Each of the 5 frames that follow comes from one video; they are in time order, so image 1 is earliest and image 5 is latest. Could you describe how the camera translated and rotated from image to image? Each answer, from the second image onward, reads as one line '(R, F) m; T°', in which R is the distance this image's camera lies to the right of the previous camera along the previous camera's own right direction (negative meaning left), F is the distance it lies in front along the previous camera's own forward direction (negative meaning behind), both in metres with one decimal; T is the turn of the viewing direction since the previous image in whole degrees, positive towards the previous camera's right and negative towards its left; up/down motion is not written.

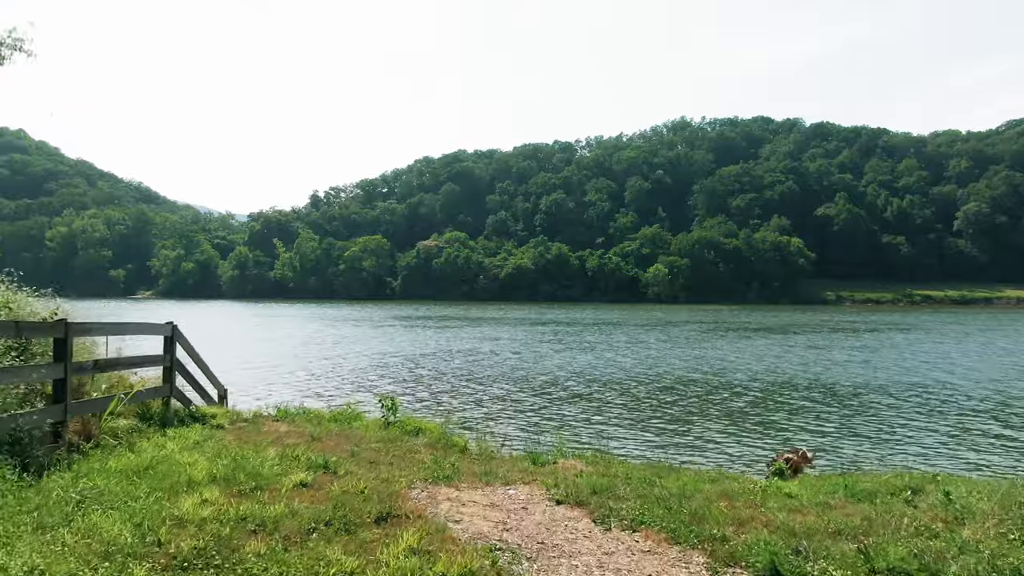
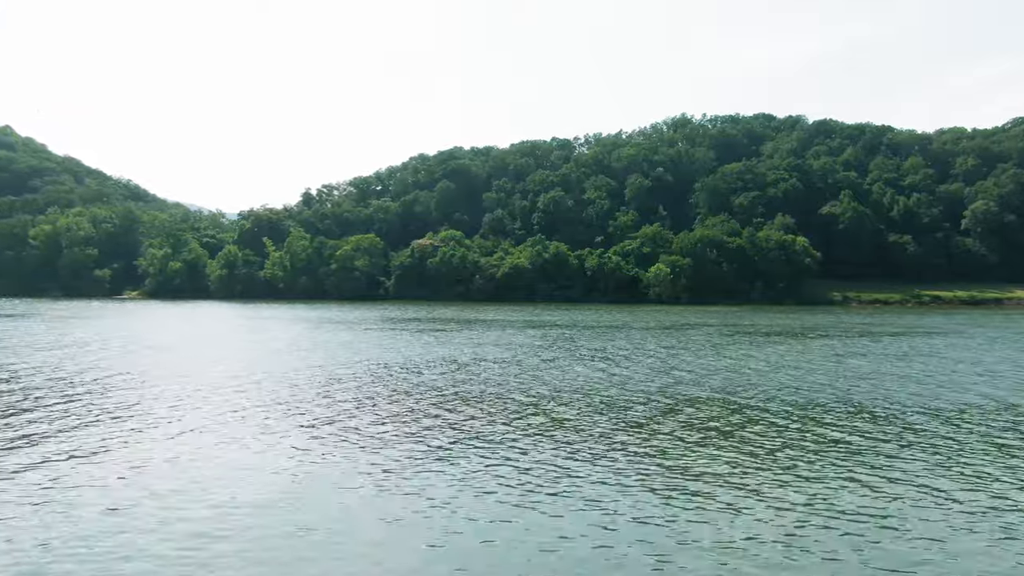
(+0.1, +3.8) m; 0°
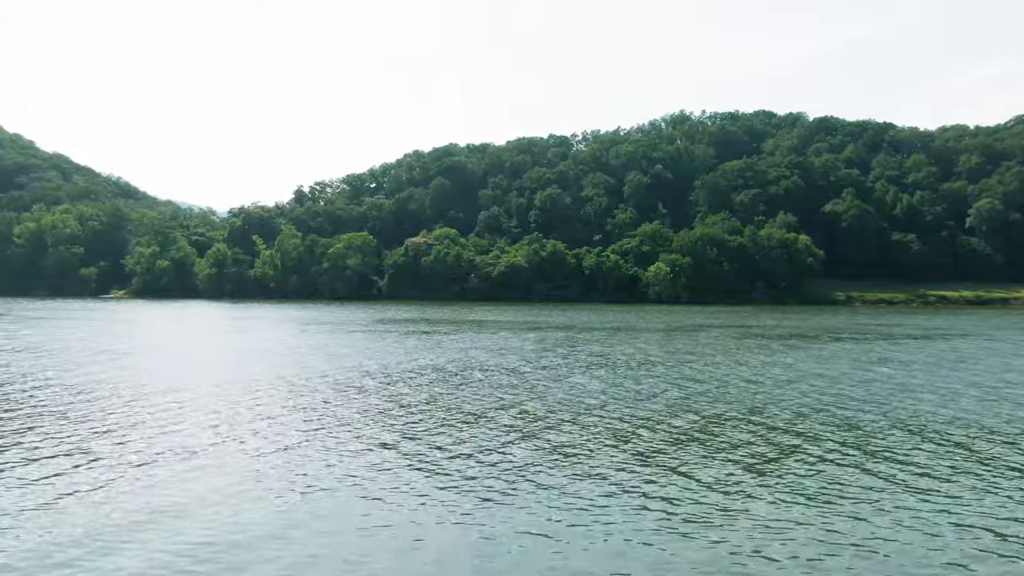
(+0.1, +3.0) m; 0°
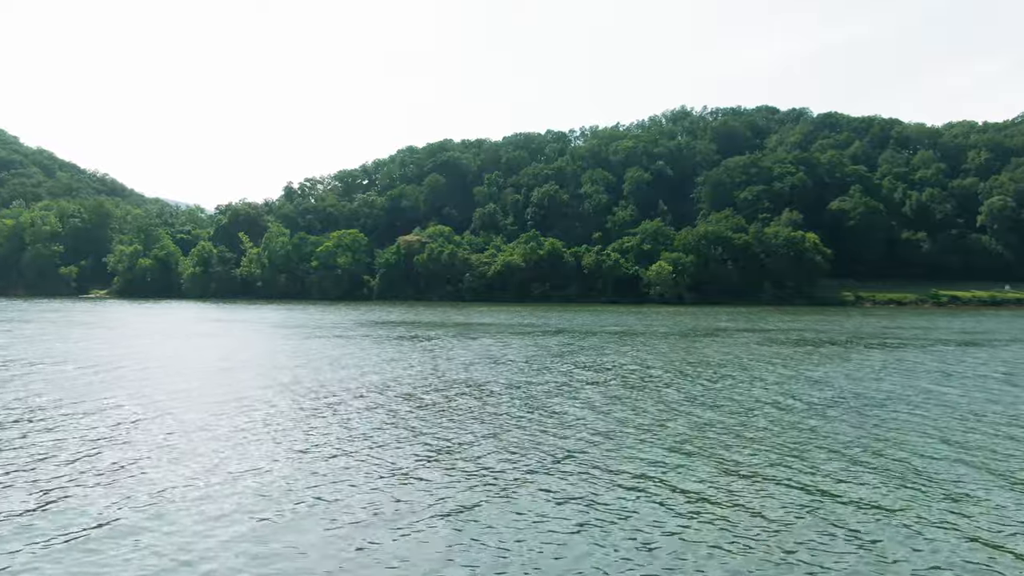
(+0.1, +4.6) m; 0°
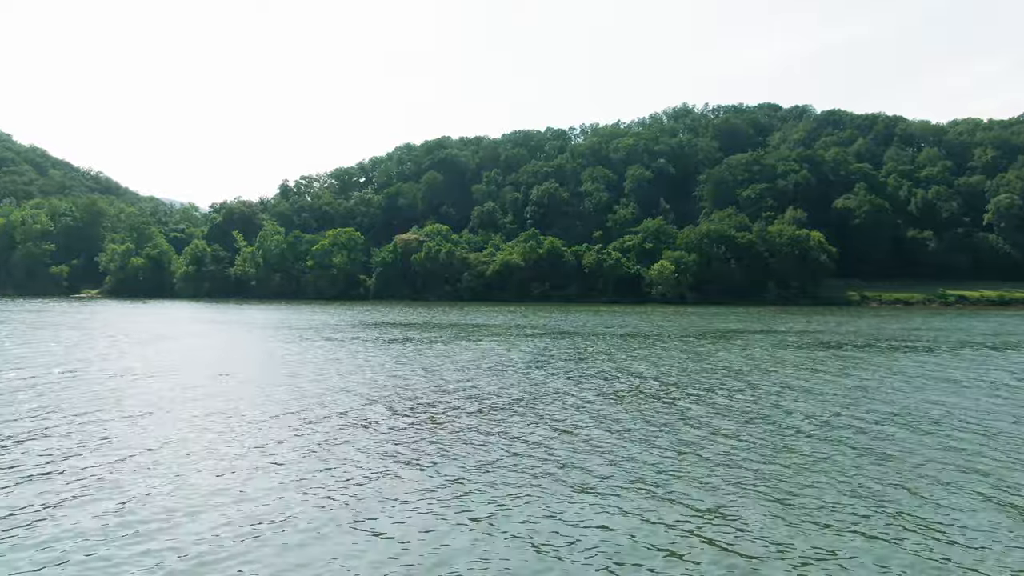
(+0.1, +2.3) m; 0°
